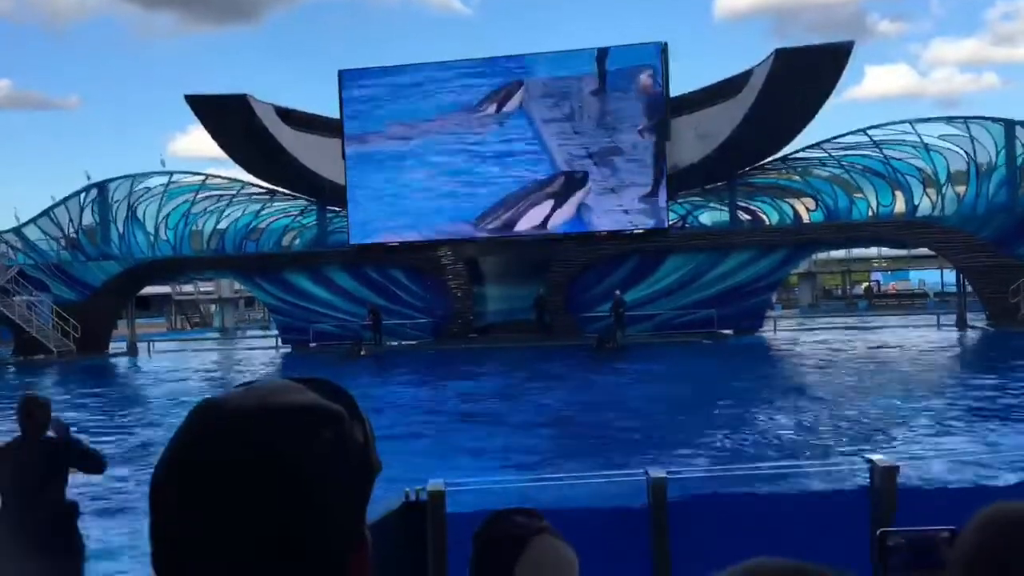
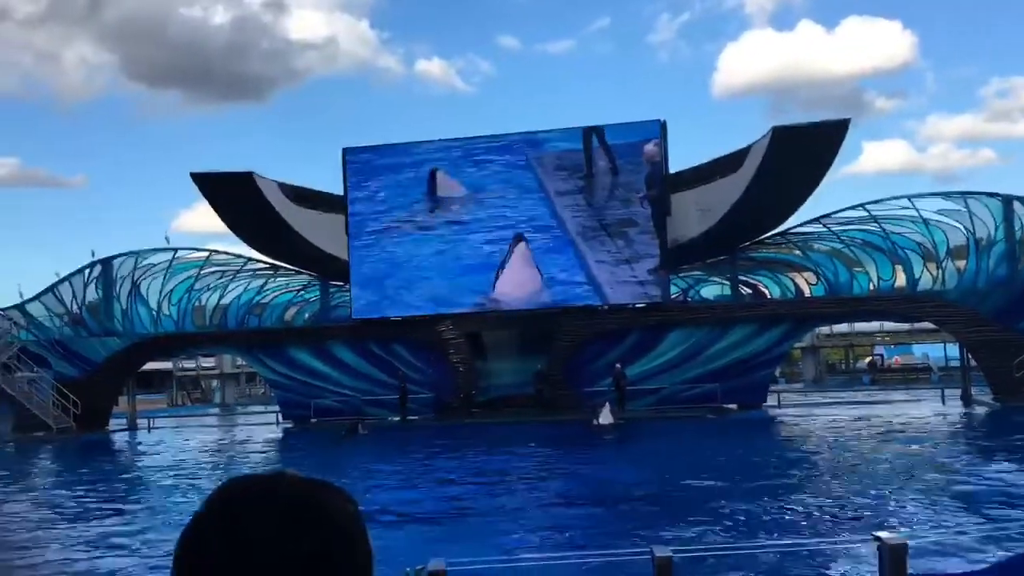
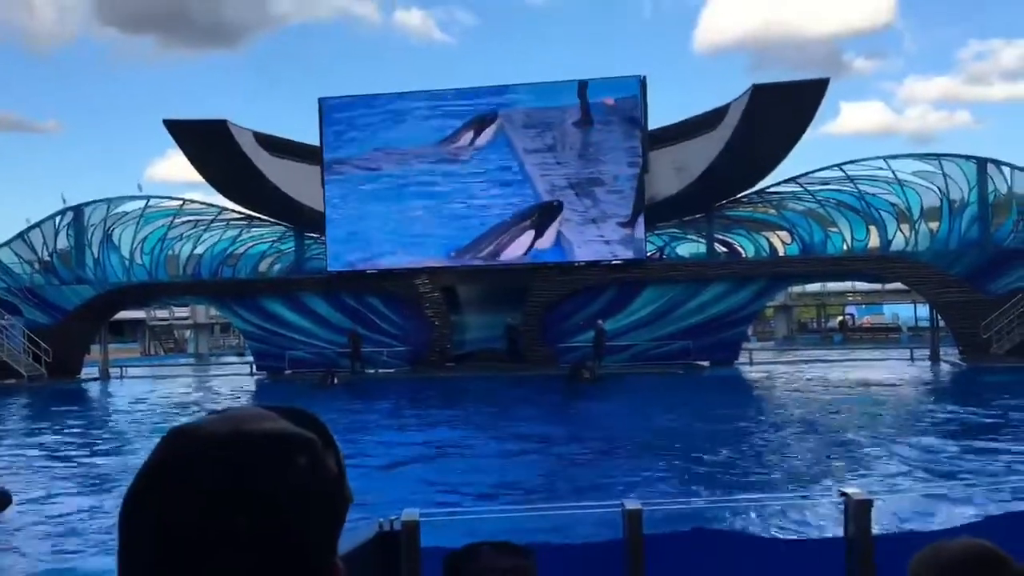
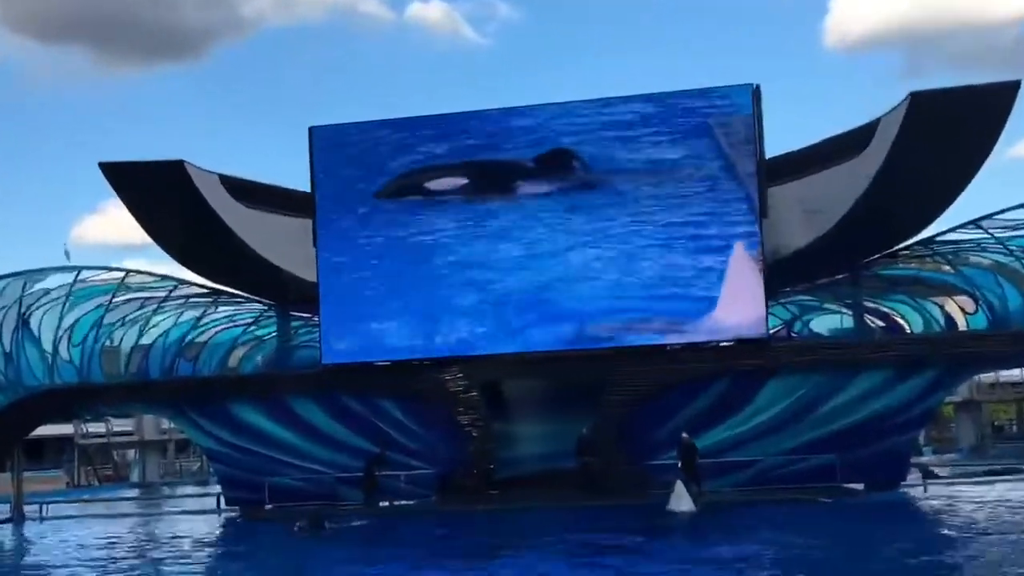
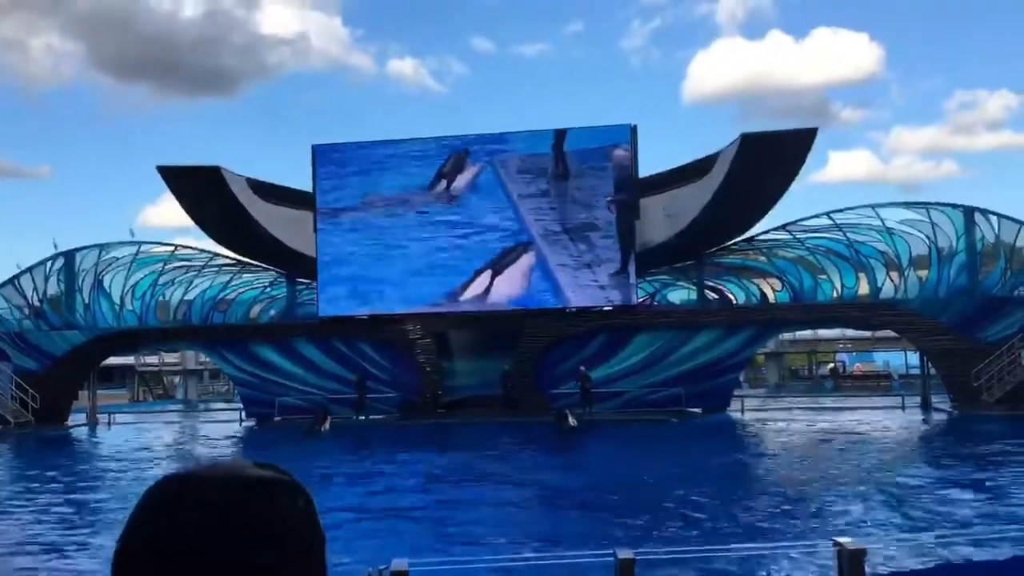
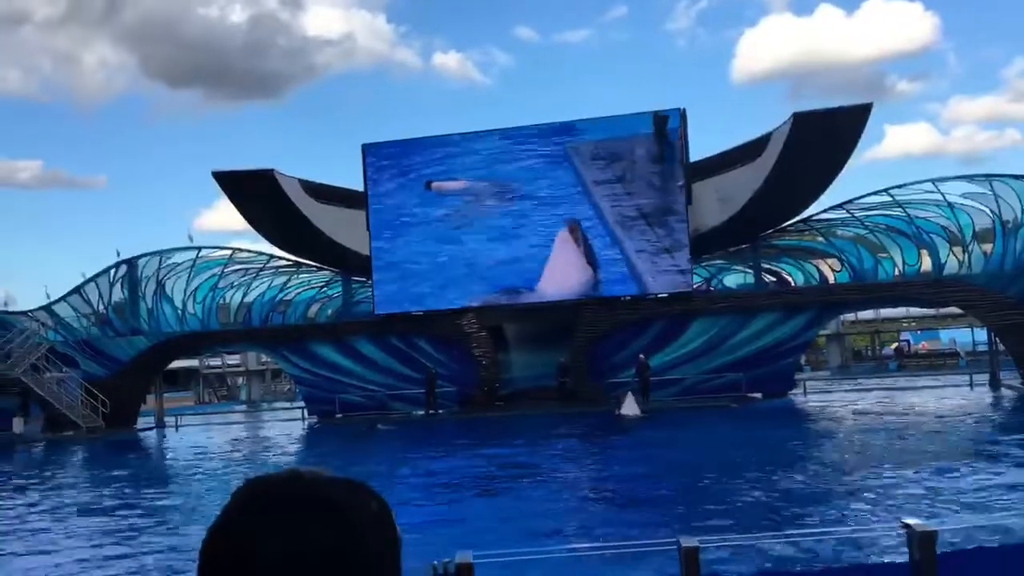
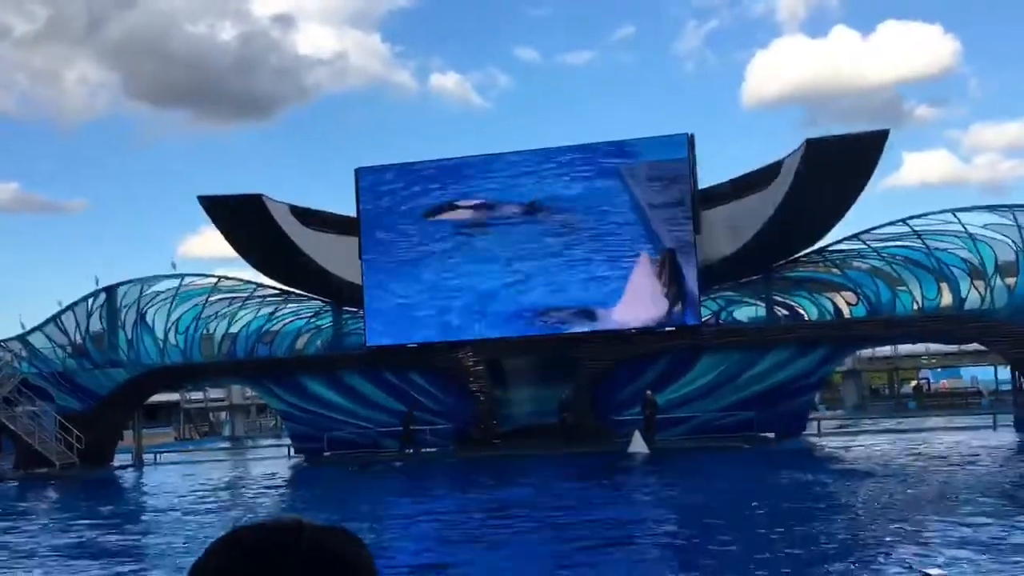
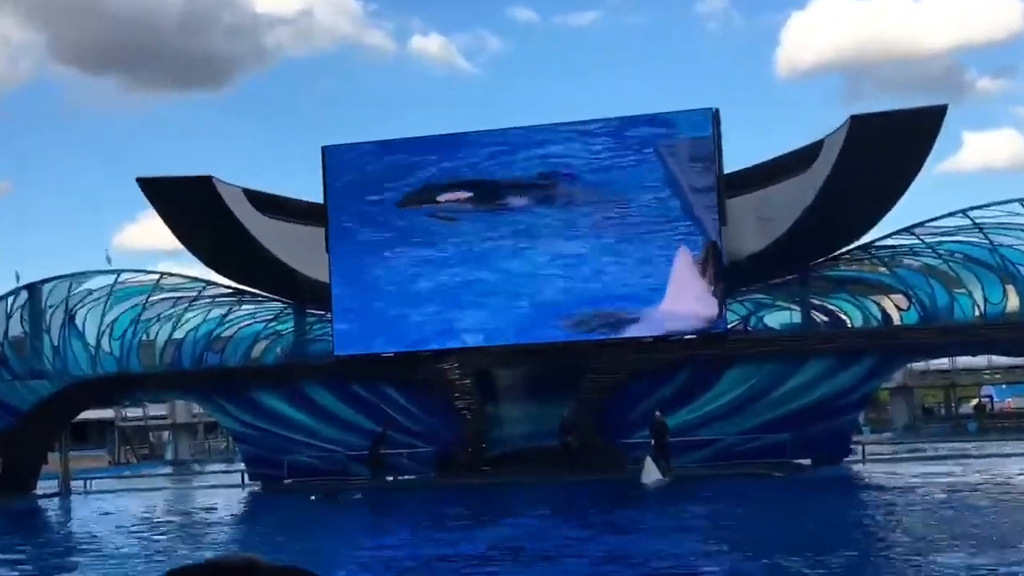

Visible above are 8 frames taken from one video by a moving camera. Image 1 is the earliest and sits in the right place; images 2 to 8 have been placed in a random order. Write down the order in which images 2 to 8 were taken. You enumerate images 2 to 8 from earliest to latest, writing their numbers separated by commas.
3, 5, 2, 6, 7, 8, 4
